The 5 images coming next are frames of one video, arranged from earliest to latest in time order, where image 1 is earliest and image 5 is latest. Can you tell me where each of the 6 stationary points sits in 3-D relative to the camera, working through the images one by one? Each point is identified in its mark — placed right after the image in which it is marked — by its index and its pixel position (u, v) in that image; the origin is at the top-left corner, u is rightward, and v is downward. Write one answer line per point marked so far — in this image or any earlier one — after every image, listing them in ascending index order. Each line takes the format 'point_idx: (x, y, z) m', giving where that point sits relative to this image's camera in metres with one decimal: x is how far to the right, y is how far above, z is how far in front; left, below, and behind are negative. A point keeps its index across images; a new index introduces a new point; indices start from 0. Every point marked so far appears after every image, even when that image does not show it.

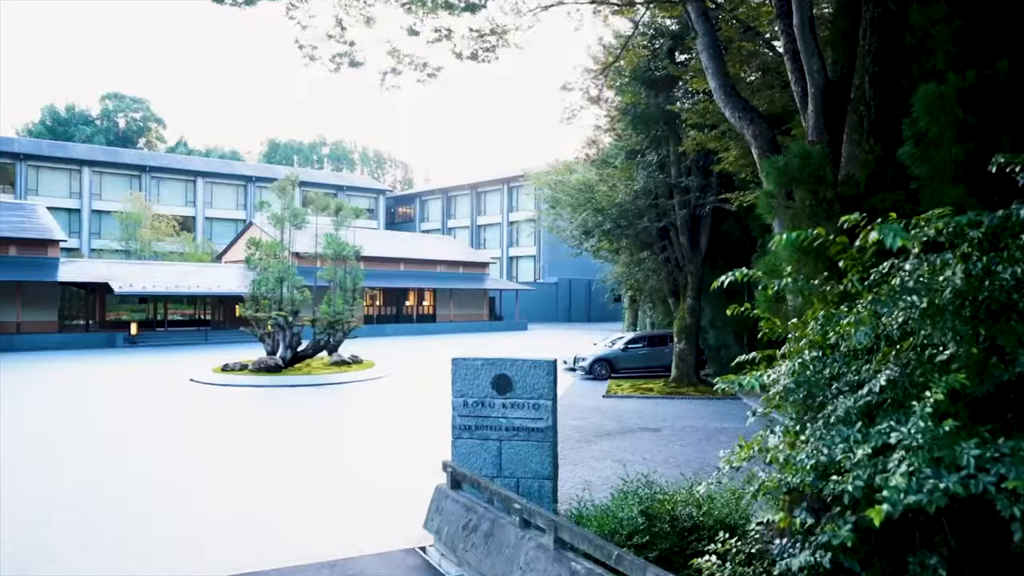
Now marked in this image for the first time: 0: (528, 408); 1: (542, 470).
0: (+0.2, -1.2, +7.4) m
1: (+0.3, -1.8, +7.4) m
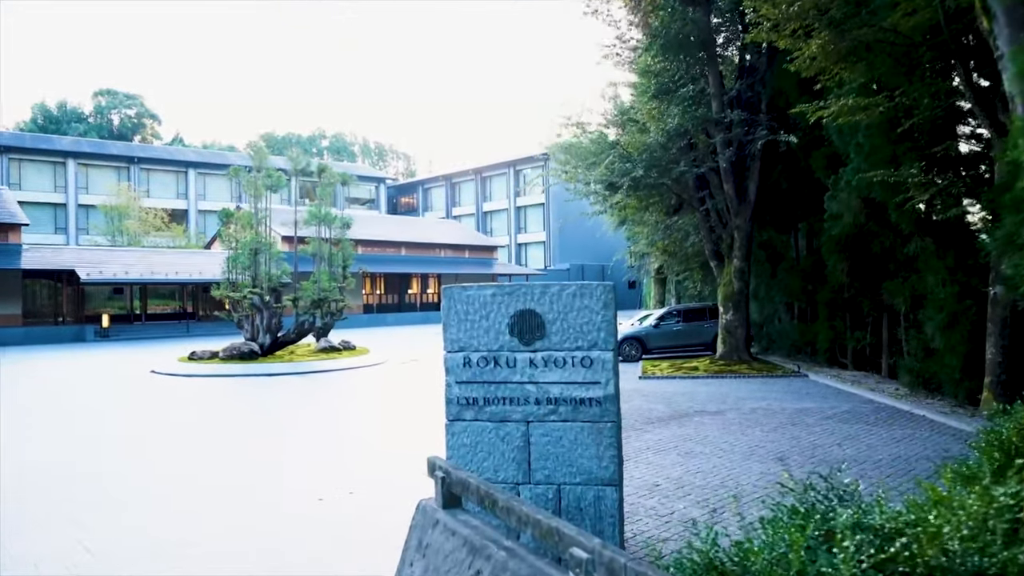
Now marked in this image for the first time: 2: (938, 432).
0: (+0.4, -0.5, +4.4) m
1: (+0.5, -1.1, +4.4) m
2: (+5.0, -1.7, +8.7) m
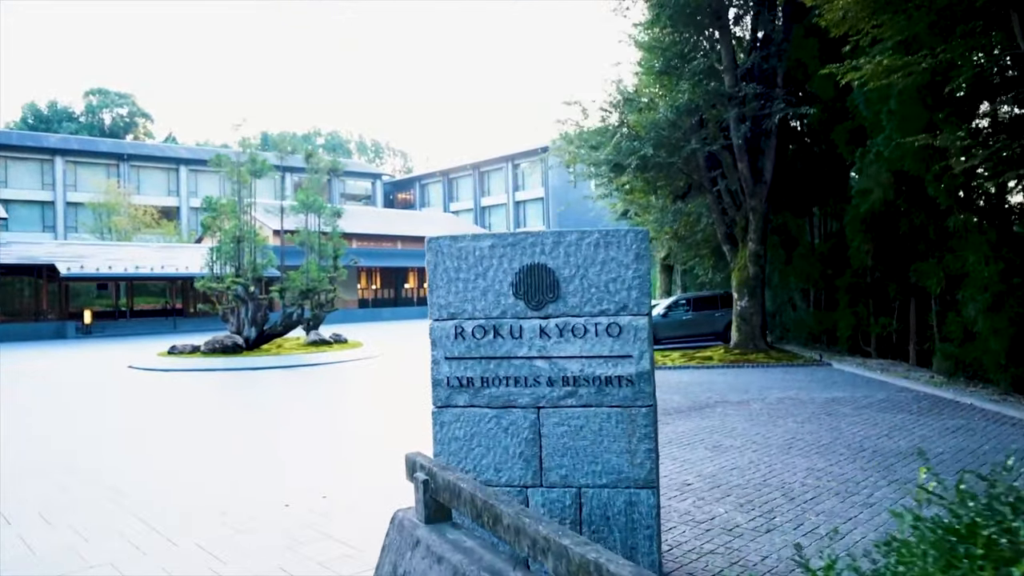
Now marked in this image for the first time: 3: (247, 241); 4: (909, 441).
0: (+0.4, -0.2, +3.4) m
1: (+0.5, -0.8, +3.4) m
2: (+5.0, -1.4, +7.7) m
3: (-6.9, +1.2, +19.3) m
4: (+3.7, -1.4, +6.8) m
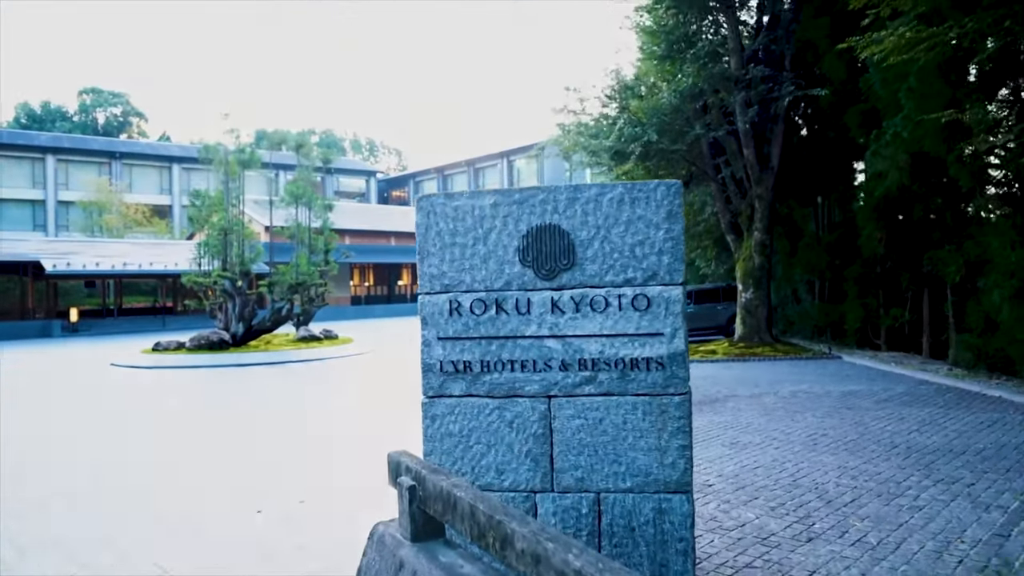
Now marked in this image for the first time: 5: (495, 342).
0: (+0.4, -0.1, +2.9) m
1: (+0.6, -0.7, +2.9) m
2: (+5.0, -1.2, +7.2) m
3: (-7.0, +1.3, +18.7) m
4: (+3.7, -1.3, +6.3) m
5: (-0.1, -0.2, +3.0) m
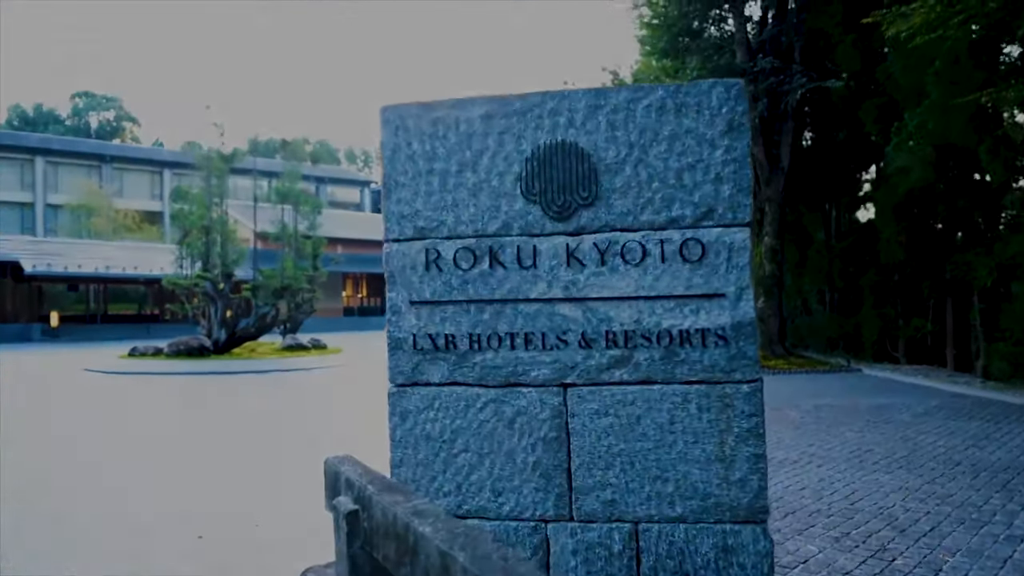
0: (+0.4, +0.1, +2.0) m
1: (+0.6, -0.5, +2.0) m
2: (+5.0, -1.2, +6.3) m
3: (-7.1, +1.2, +17.8) m
4: (+3.7, -1.2, +5.4) m
5: (-0.1, -0.1, +2.1) m
